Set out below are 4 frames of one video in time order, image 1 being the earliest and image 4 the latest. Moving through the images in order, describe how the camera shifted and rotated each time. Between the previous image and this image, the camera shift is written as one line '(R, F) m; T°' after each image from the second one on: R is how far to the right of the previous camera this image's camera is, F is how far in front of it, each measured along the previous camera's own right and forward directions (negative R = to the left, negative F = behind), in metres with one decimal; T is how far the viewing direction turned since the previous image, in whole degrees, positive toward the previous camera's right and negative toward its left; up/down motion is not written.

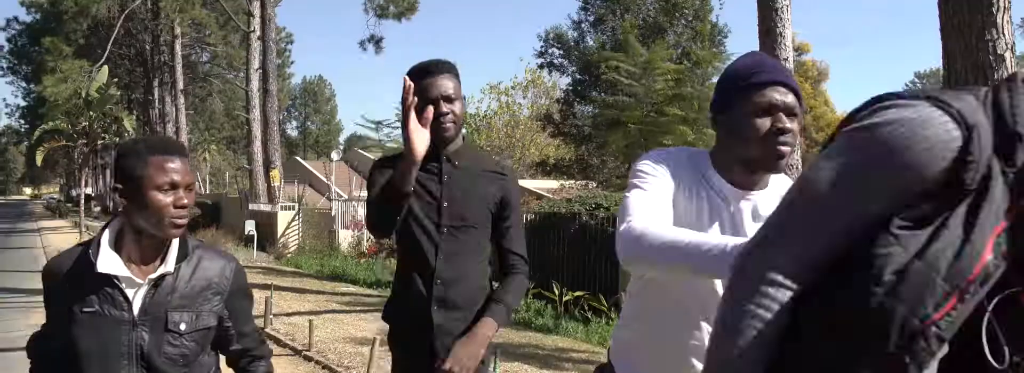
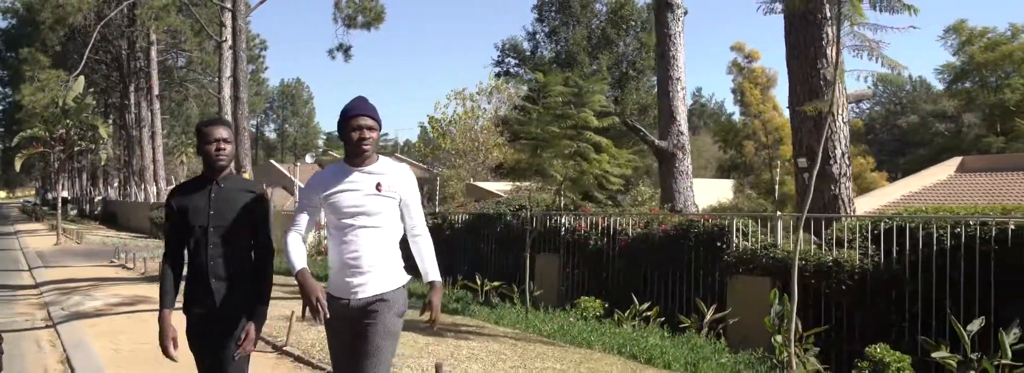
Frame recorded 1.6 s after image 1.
(+0.9, -1.6) m; +1°
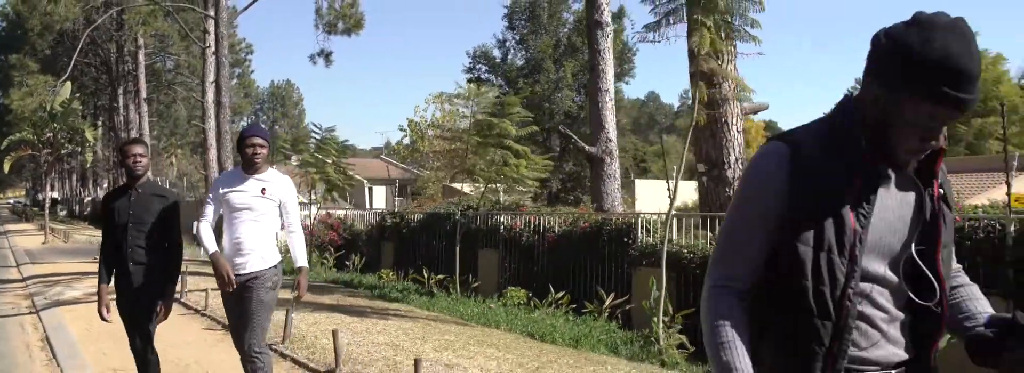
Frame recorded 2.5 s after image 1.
(+0.9, -1.3) m; 0°
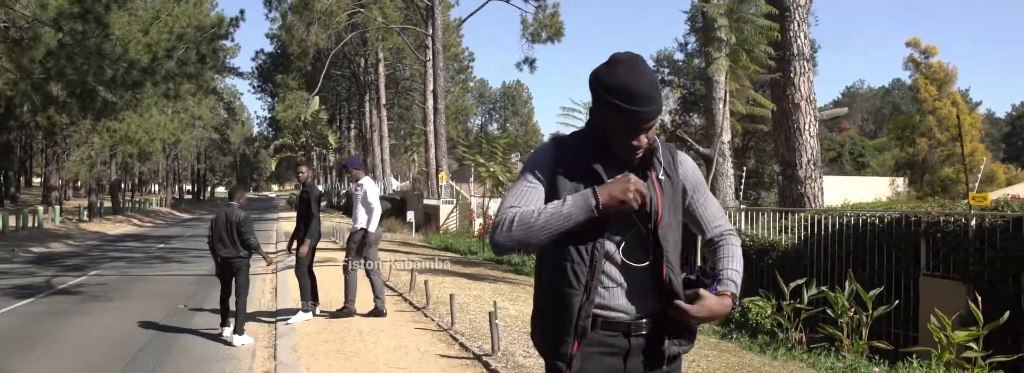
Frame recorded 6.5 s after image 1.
(+2.3, -2.4) m; -17°
